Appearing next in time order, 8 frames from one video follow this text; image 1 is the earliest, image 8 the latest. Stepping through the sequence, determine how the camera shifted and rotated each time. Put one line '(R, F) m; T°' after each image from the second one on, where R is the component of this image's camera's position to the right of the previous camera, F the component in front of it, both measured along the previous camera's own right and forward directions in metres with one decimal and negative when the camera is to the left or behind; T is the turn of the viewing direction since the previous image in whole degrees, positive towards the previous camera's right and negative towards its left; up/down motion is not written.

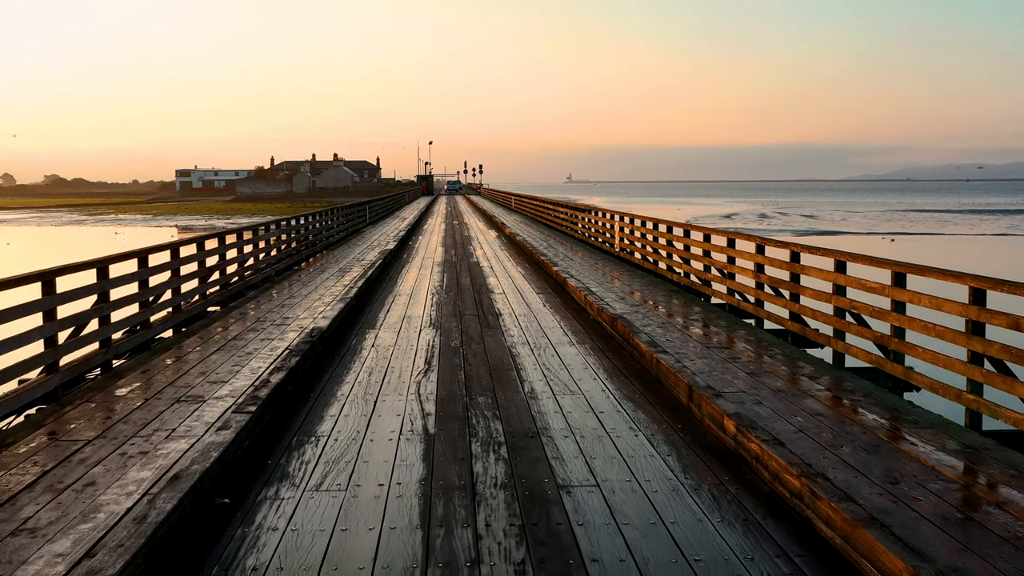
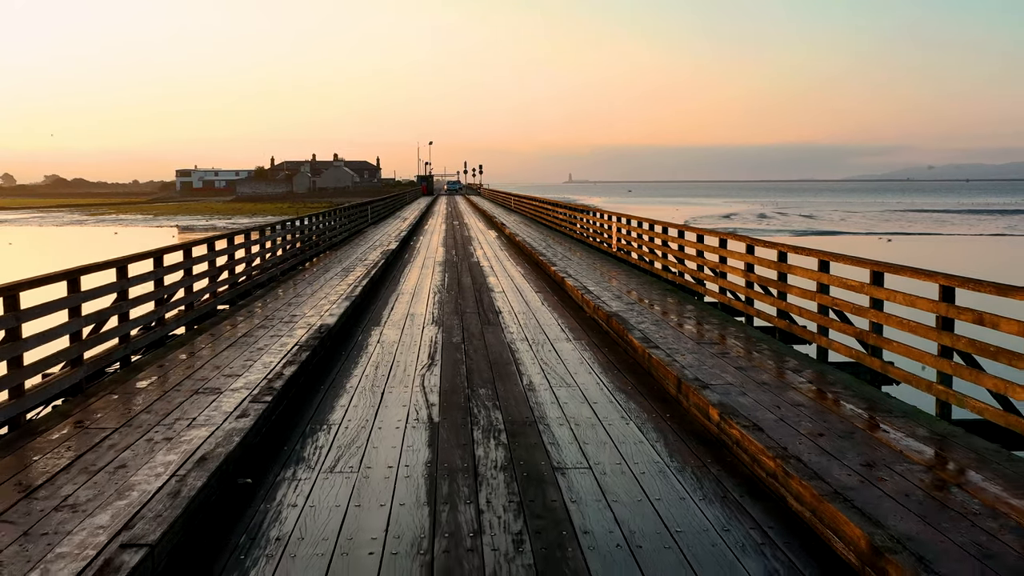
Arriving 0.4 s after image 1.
(0.0, -0.3) m; 0°
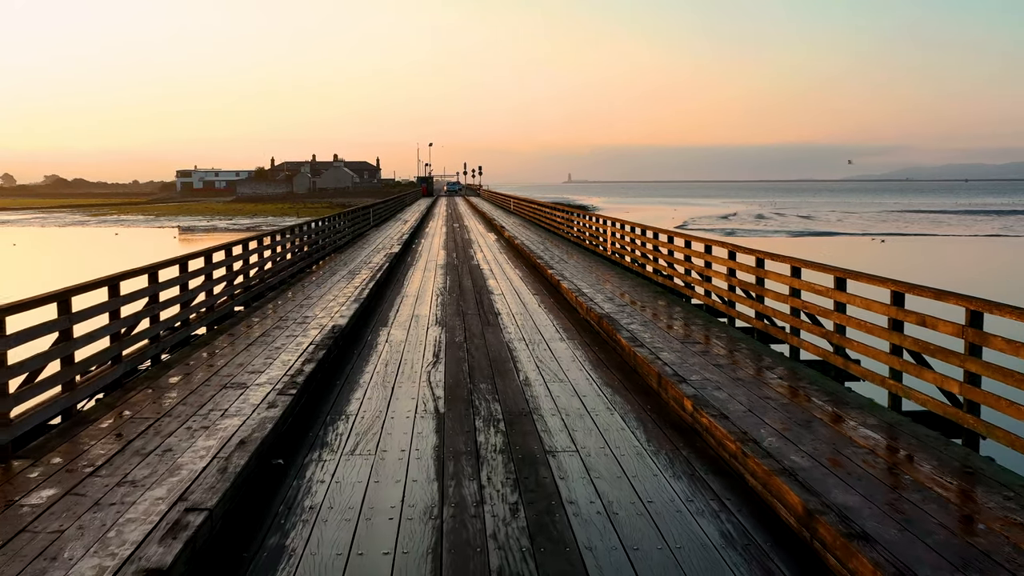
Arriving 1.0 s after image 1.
(0.0, -0.5) m; 0°
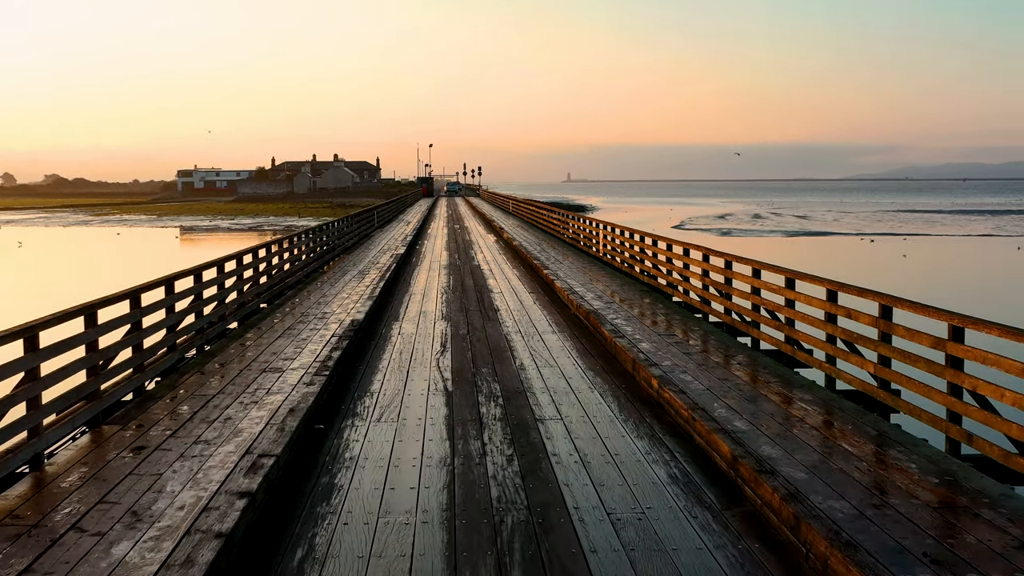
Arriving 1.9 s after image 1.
(0.0, -0.9) m; 0°
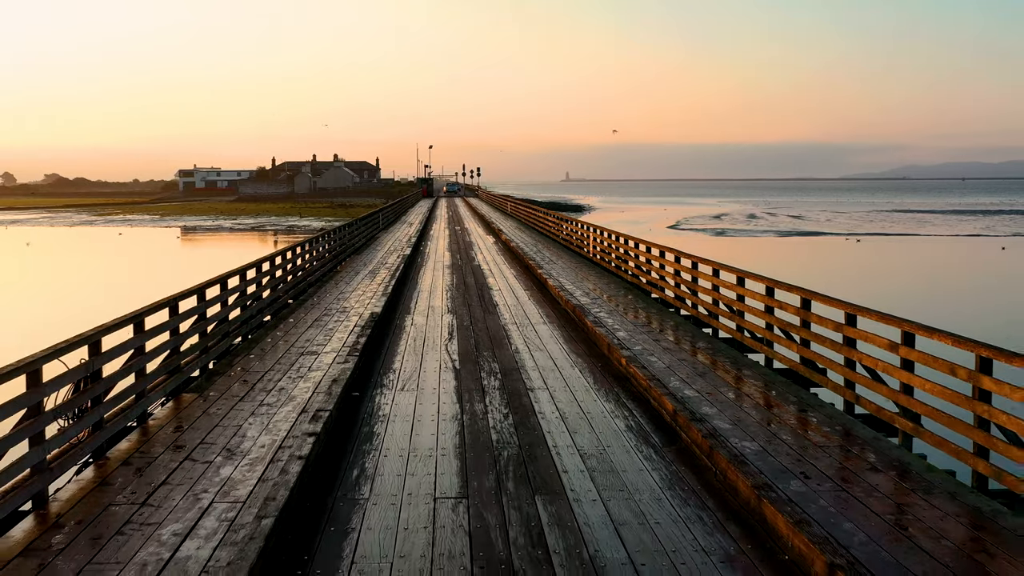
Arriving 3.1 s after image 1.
(0.0, -1.3) m; 0°
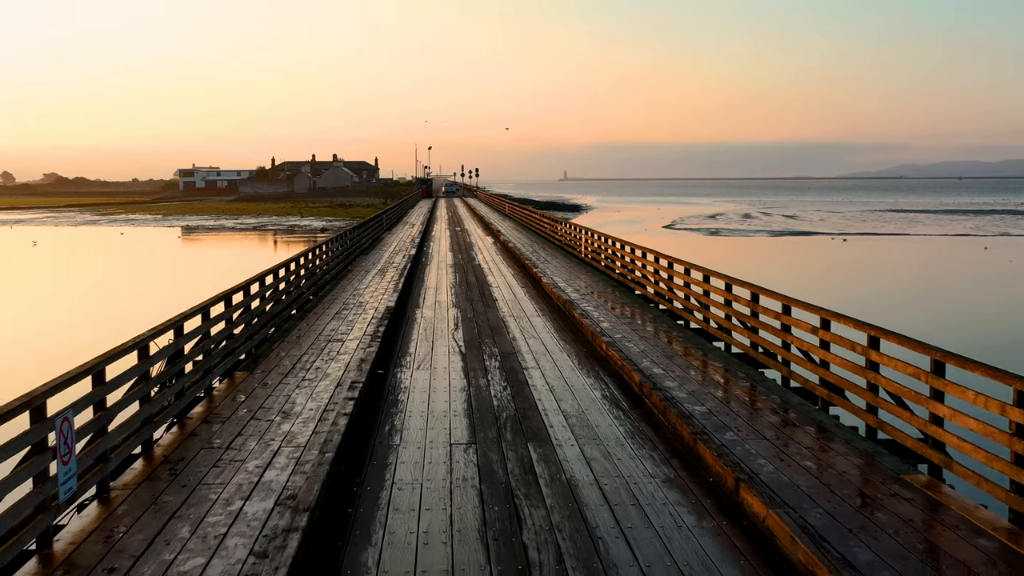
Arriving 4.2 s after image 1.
(0.0, -1.2) m; 0°
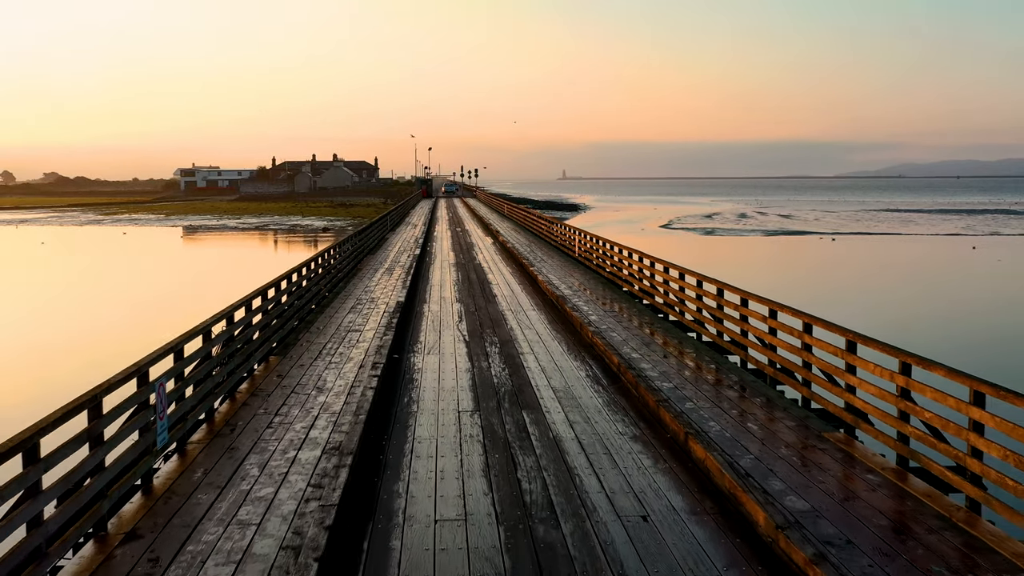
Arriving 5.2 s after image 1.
(0.0, -1.2) m; 0°
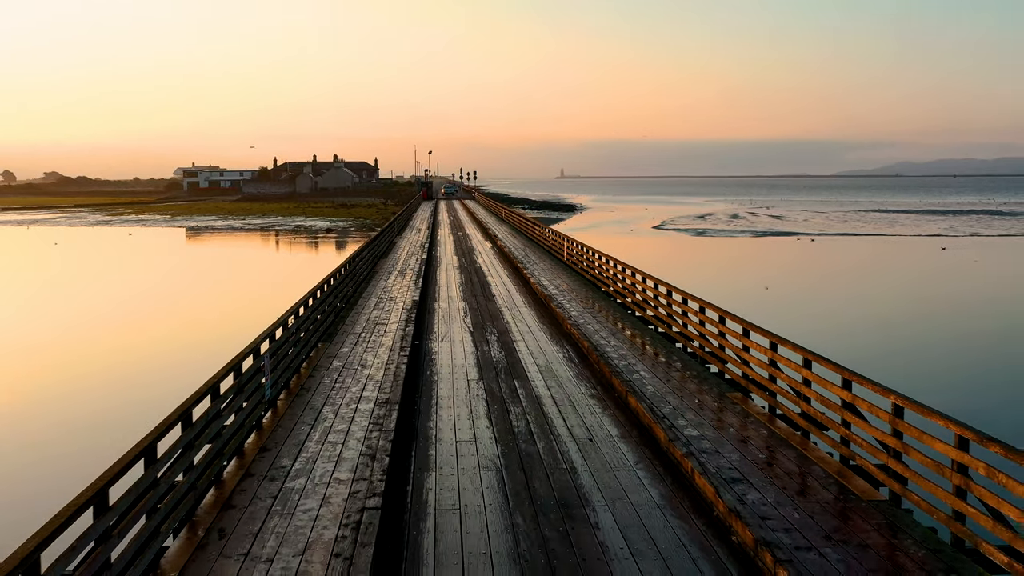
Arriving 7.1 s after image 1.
(0.0, -2.4) m; 0°
